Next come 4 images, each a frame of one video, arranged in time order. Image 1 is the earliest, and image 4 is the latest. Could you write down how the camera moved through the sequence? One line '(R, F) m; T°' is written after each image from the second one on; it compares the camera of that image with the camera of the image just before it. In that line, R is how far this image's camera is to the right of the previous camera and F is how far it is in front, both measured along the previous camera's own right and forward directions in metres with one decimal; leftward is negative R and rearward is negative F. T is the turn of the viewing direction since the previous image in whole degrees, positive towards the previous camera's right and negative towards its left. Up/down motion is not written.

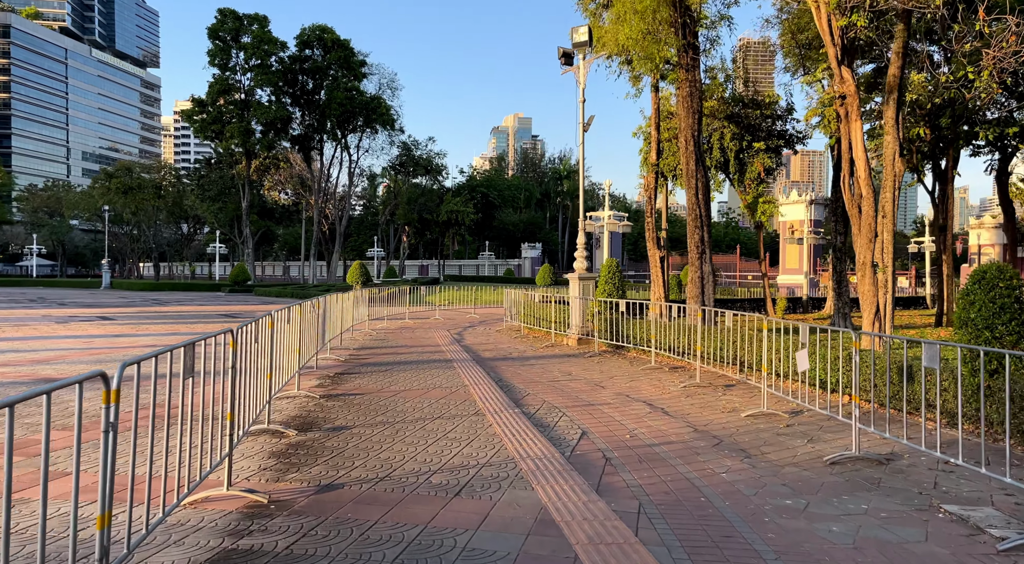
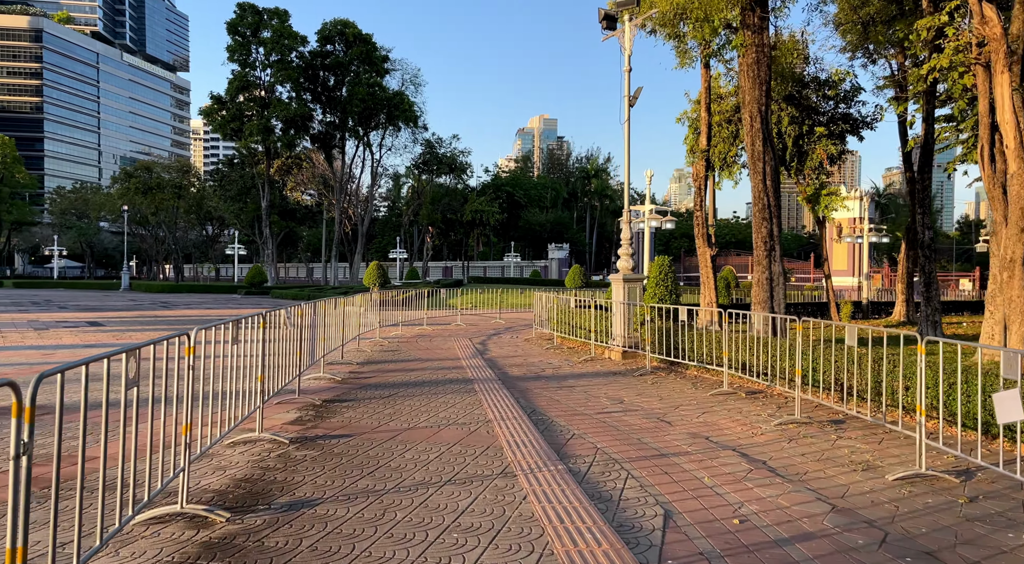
(-0.1, +1.8) m; -2°
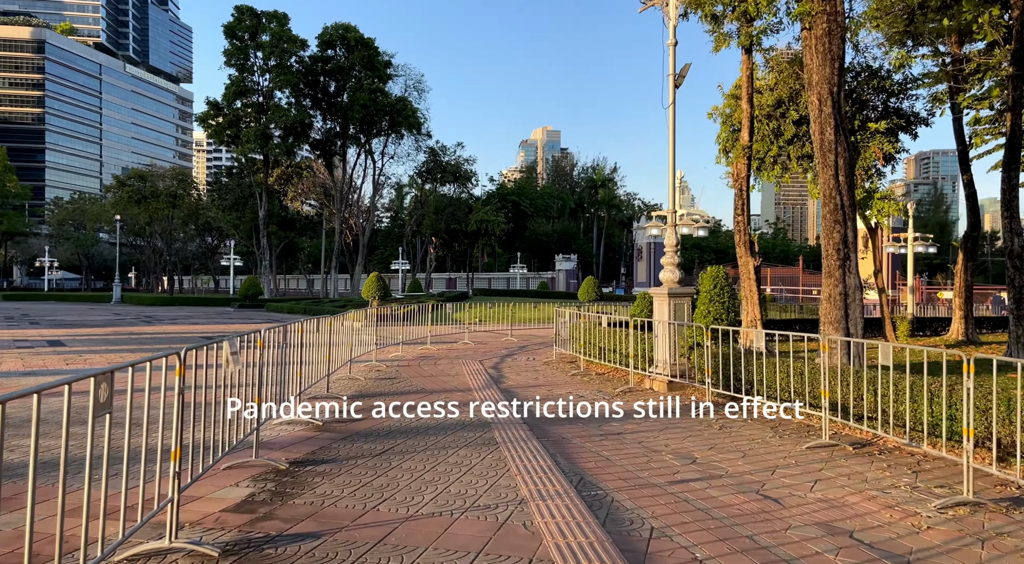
(-0.3, +1.7) m; 0°
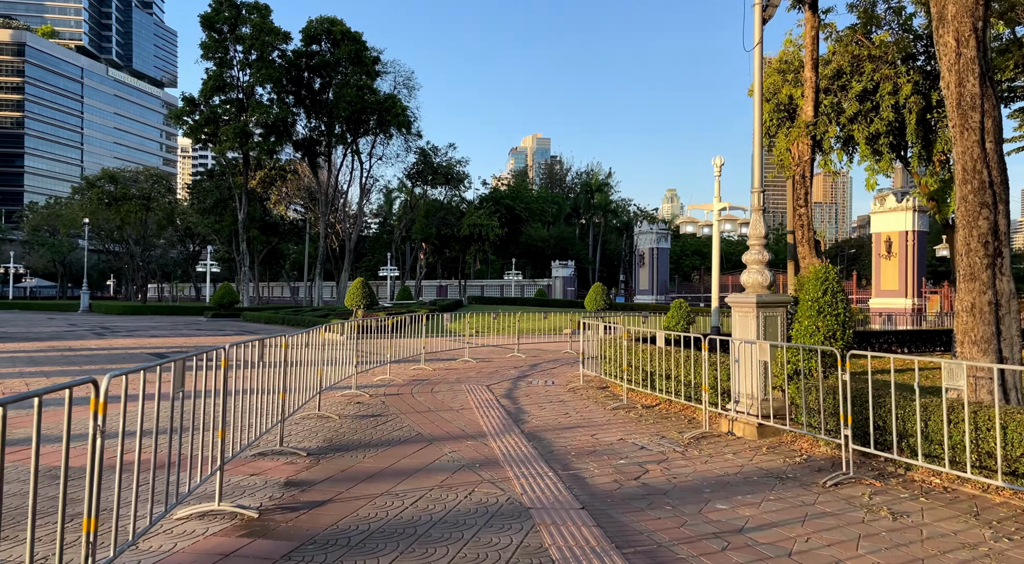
(-0.4, +2.4) m; +1°
